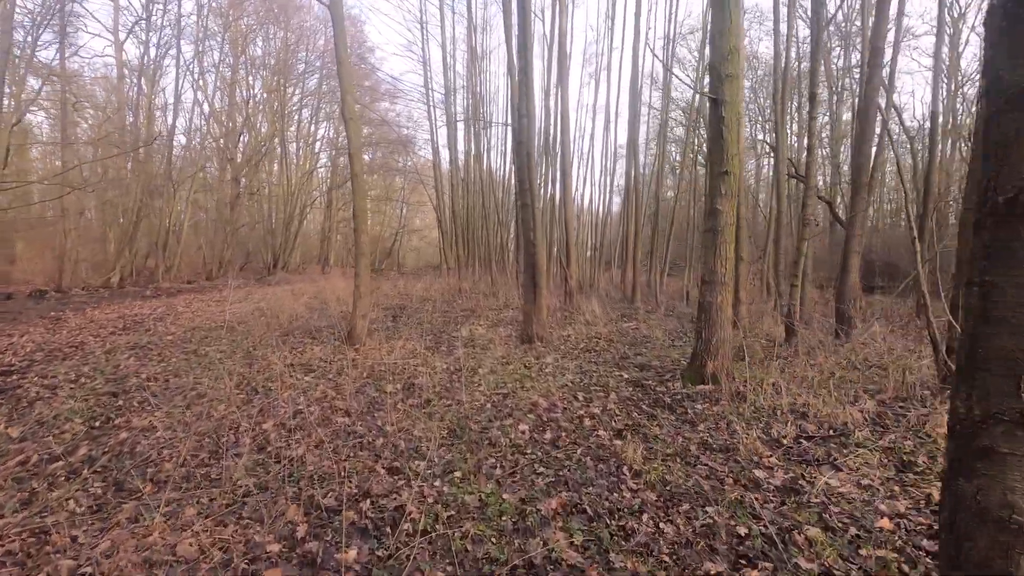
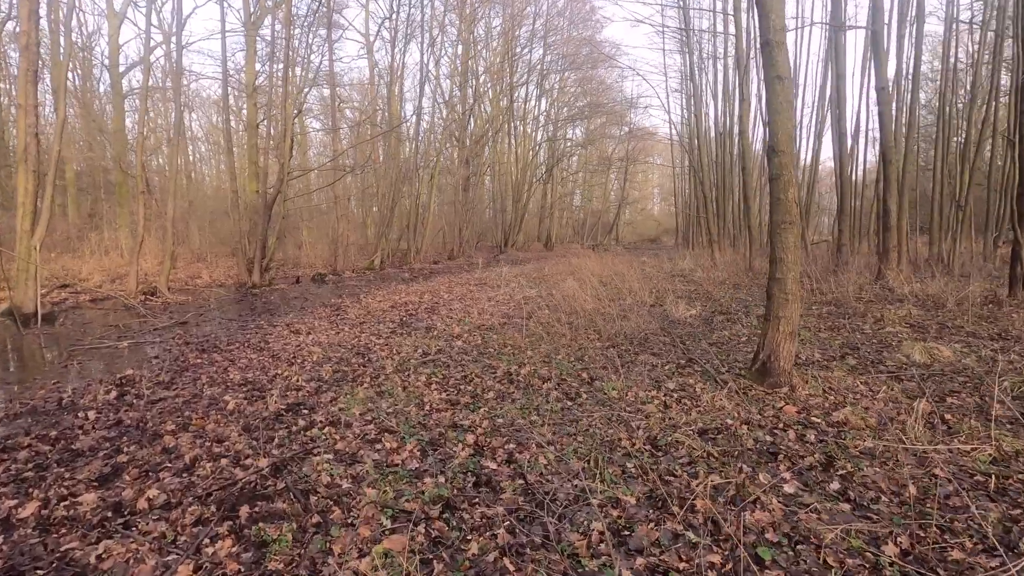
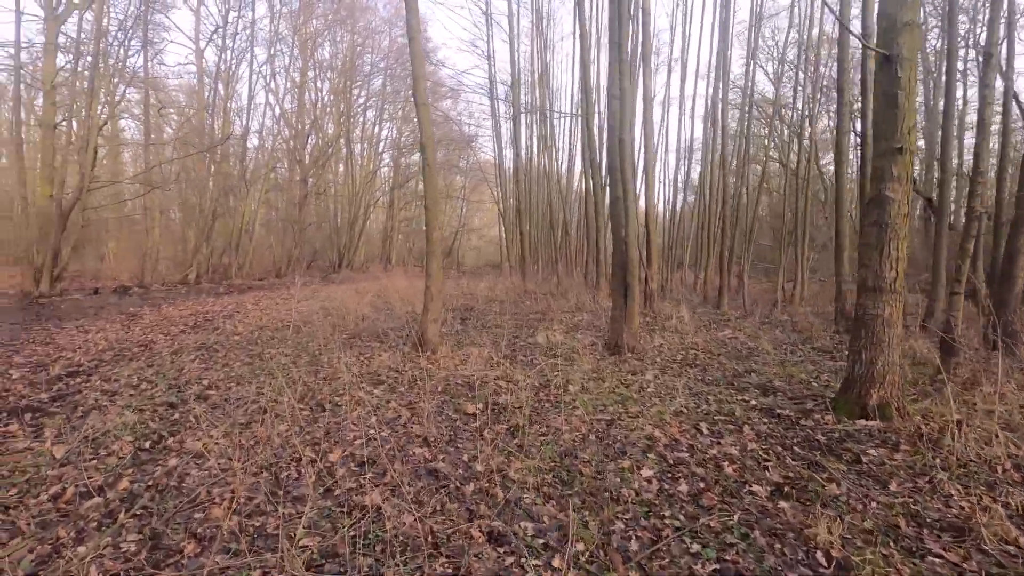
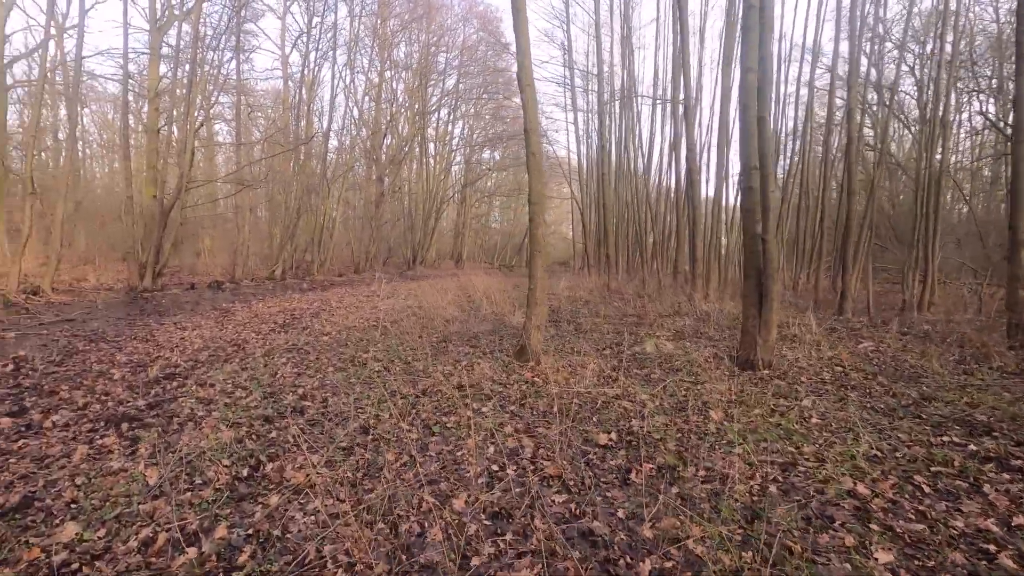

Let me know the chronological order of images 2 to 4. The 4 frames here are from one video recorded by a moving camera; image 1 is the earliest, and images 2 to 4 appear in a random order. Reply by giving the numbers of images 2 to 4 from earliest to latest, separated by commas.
3, 4, 2
